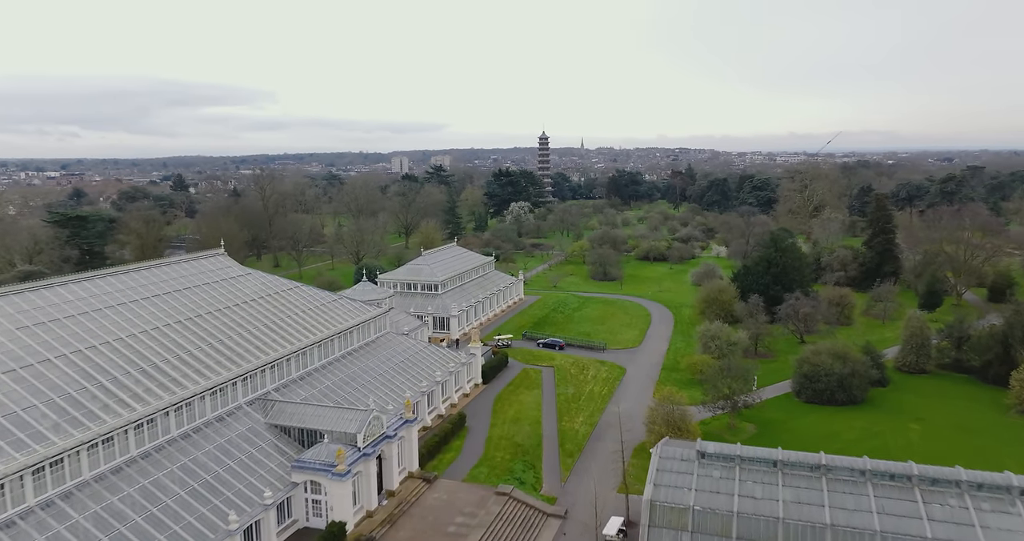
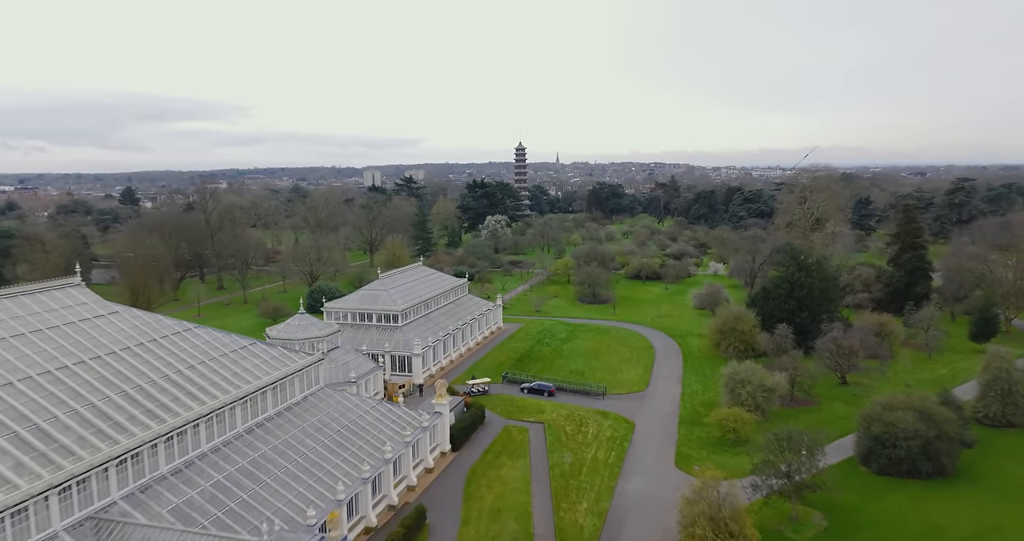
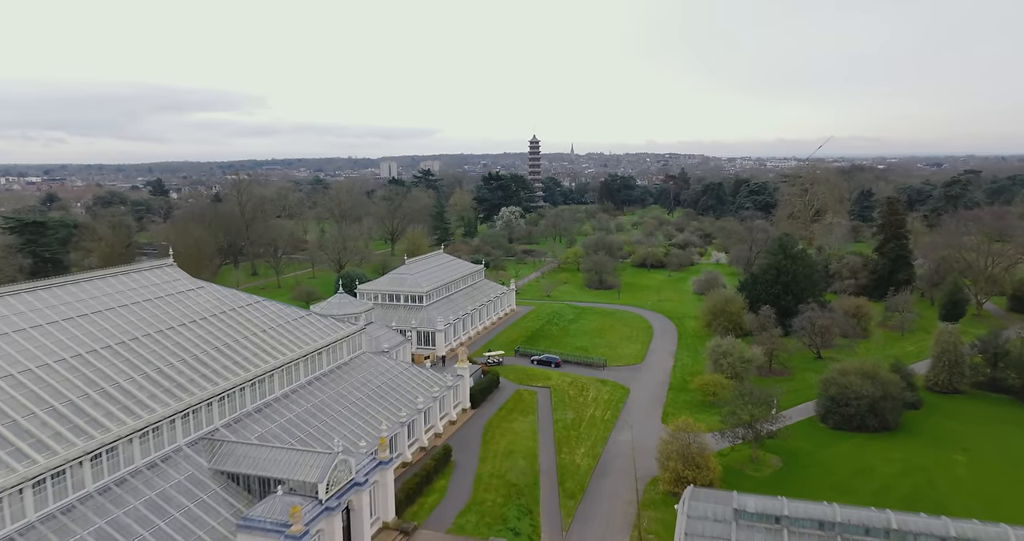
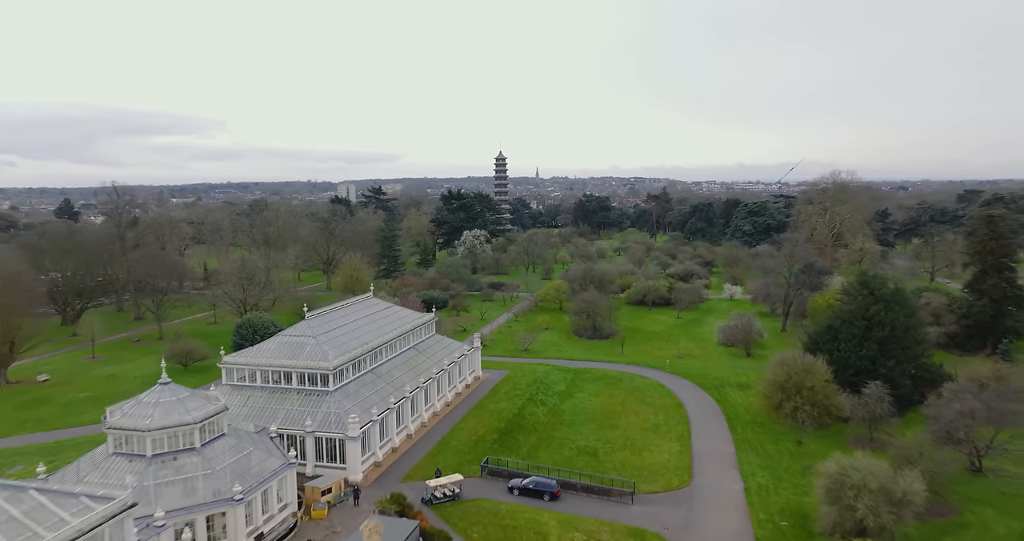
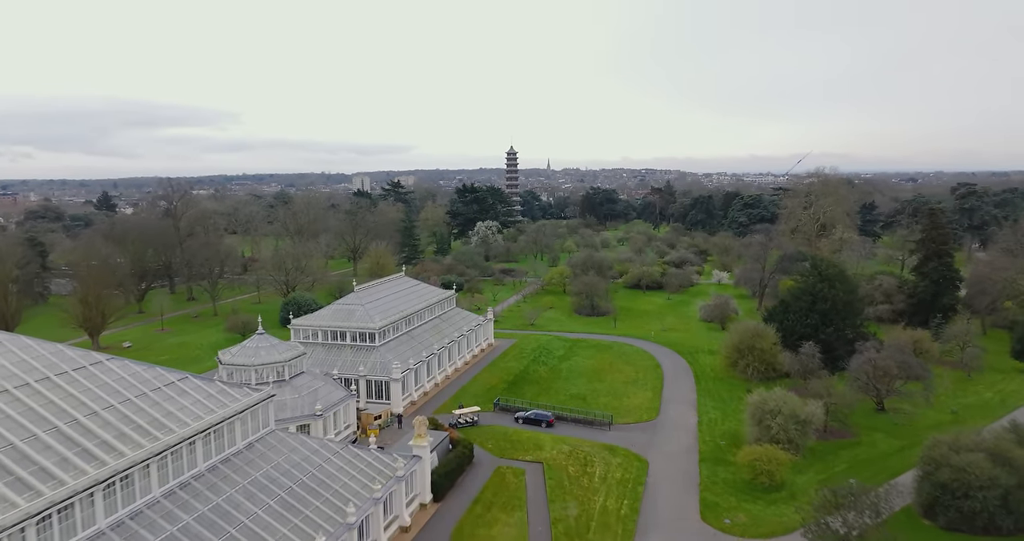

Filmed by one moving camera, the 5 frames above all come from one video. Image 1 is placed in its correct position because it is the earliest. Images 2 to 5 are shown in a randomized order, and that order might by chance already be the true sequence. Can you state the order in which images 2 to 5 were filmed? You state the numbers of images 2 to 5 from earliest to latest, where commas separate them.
3, 2, 5, 4
